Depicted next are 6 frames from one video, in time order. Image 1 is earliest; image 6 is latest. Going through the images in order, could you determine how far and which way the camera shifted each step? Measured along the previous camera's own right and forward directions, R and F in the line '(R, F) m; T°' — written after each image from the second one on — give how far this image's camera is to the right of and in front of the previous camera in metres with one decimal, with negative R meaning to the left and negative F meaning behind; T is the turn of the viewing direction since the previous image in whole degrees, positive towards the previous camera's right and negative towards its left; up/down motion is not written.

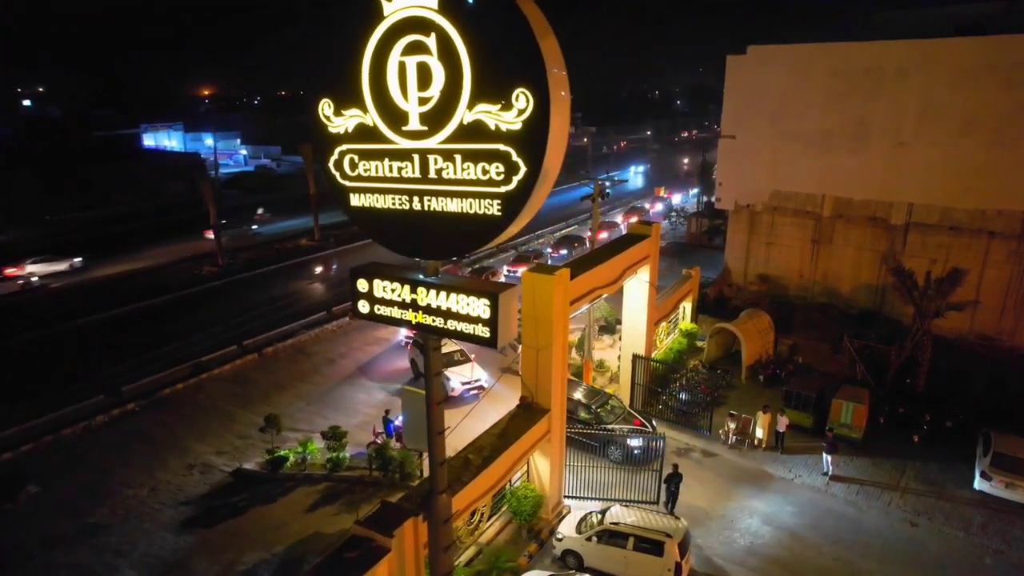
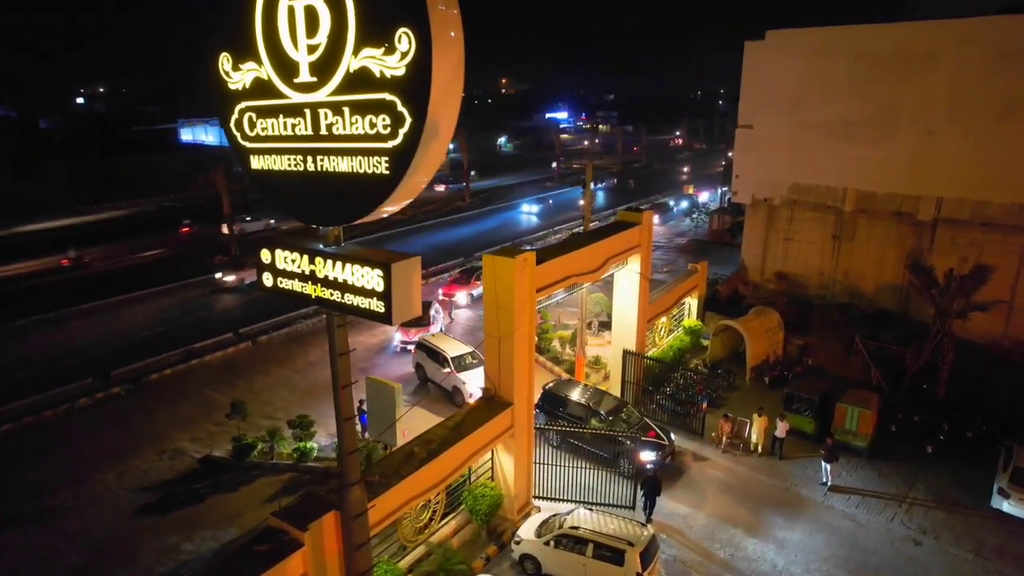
(+1.5, +0.9) m; -4°
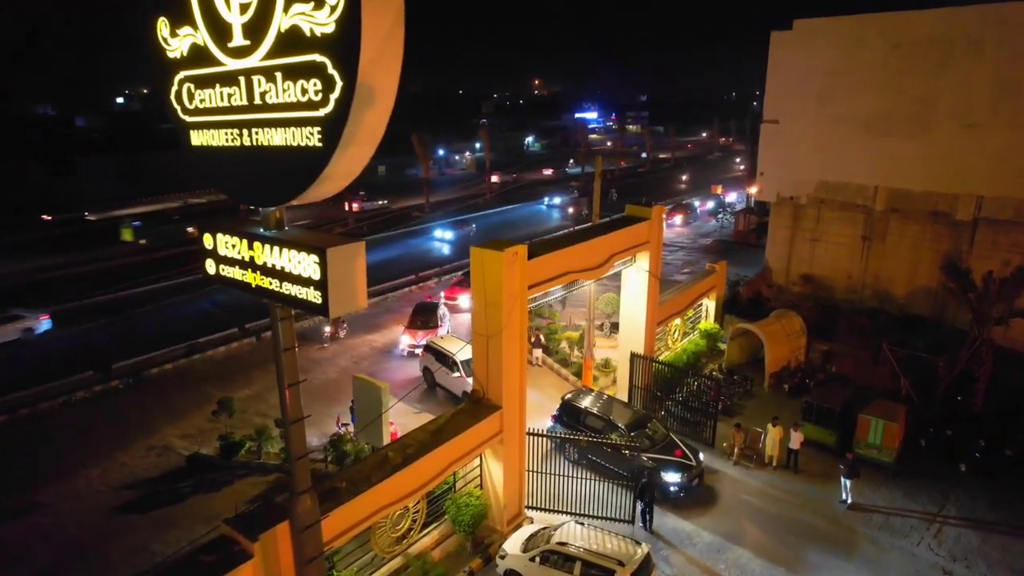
(+0.7, +0.9) m; -3°
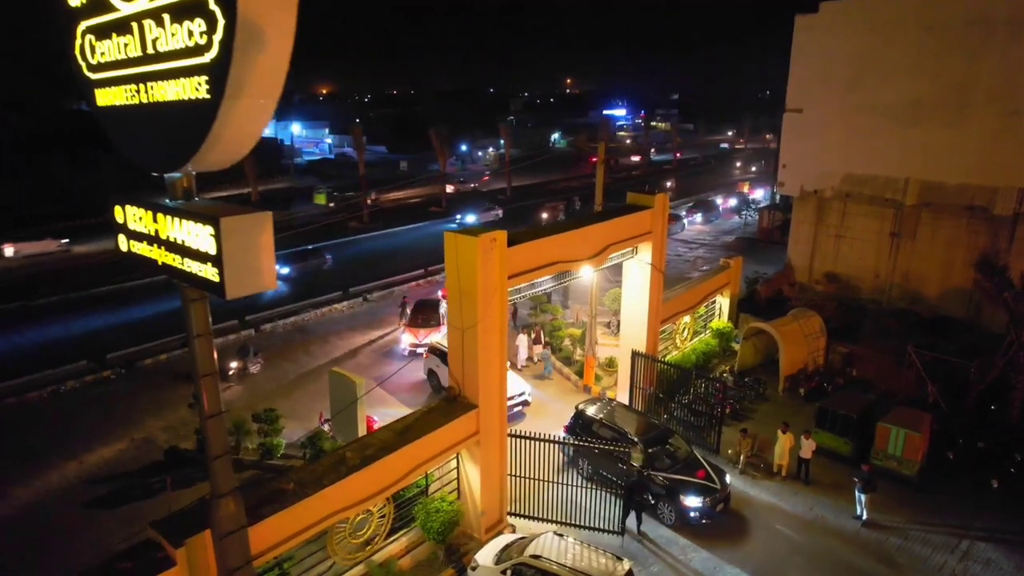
(+0.9, +0.9) m; -3°
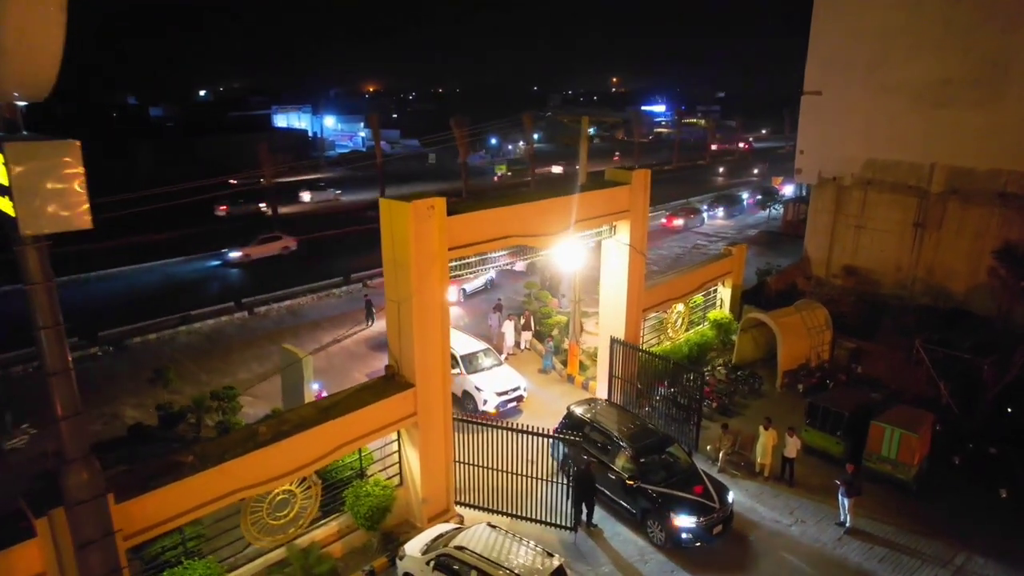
(+1.6, +0.8) m; -4°
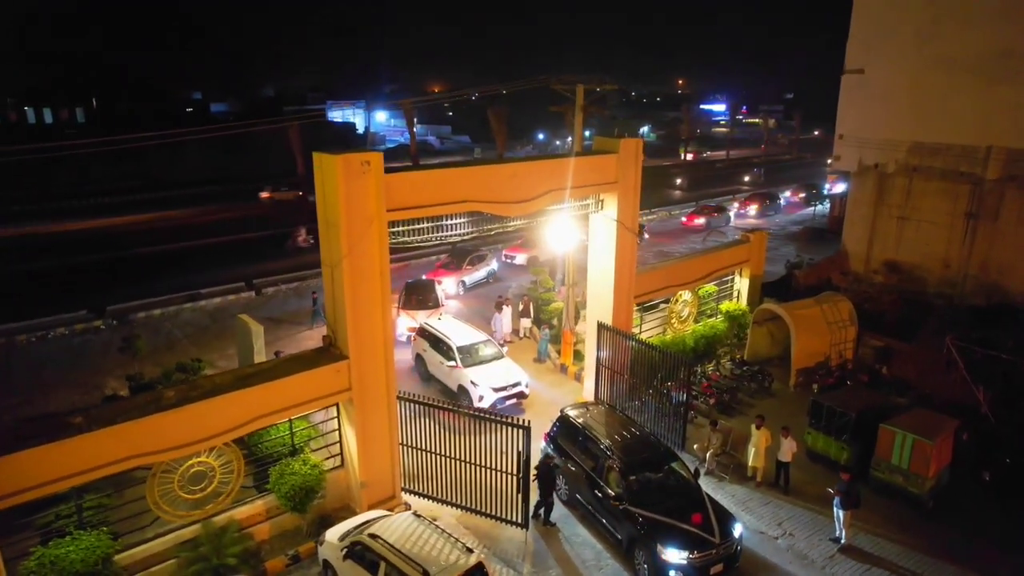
(+1.6, +1.1) m; -5°
